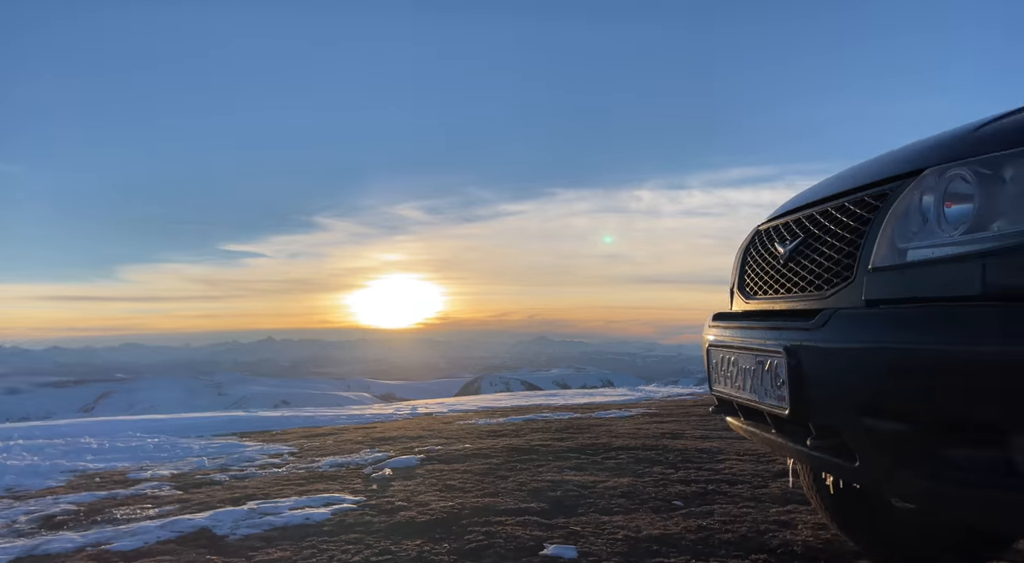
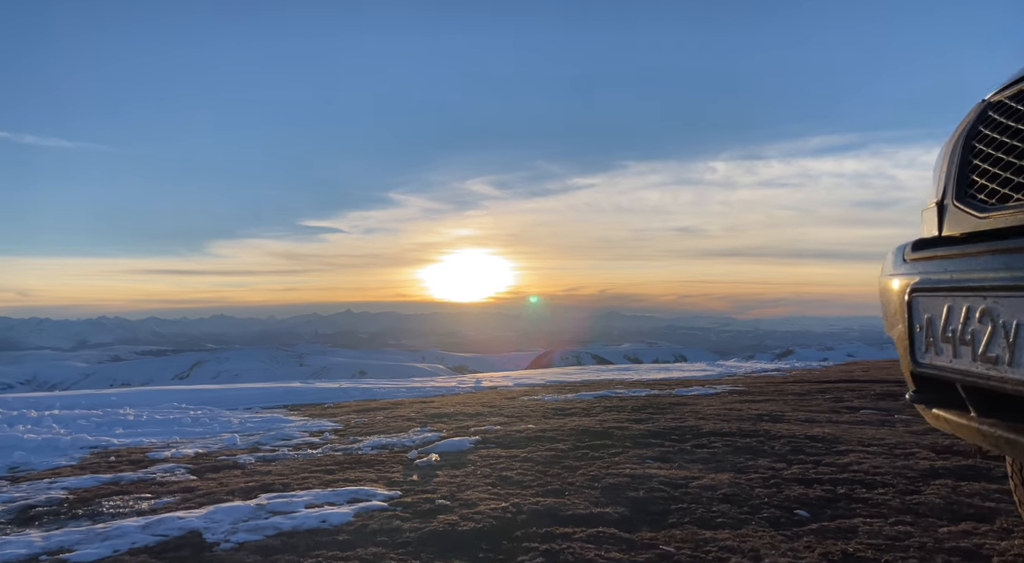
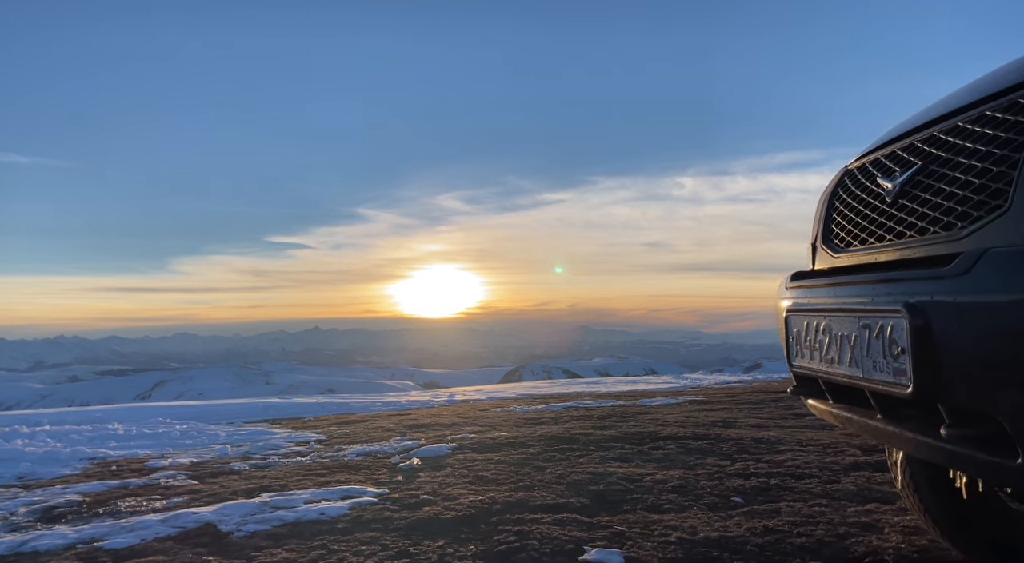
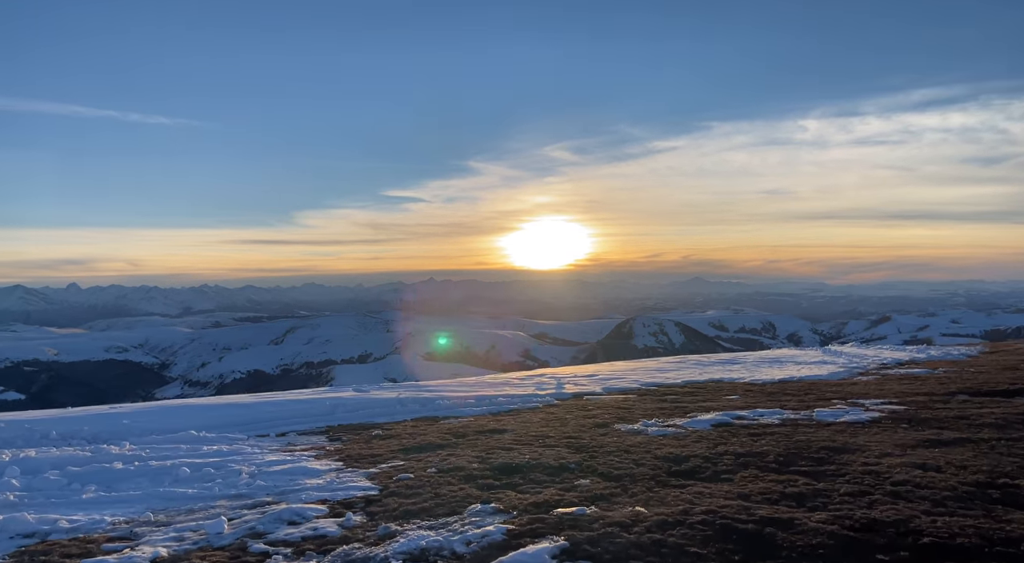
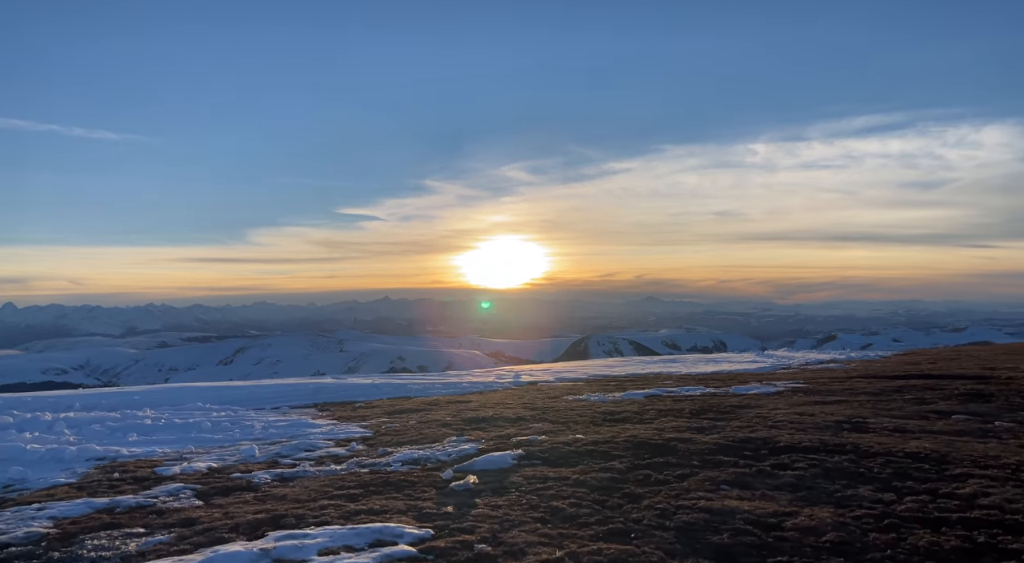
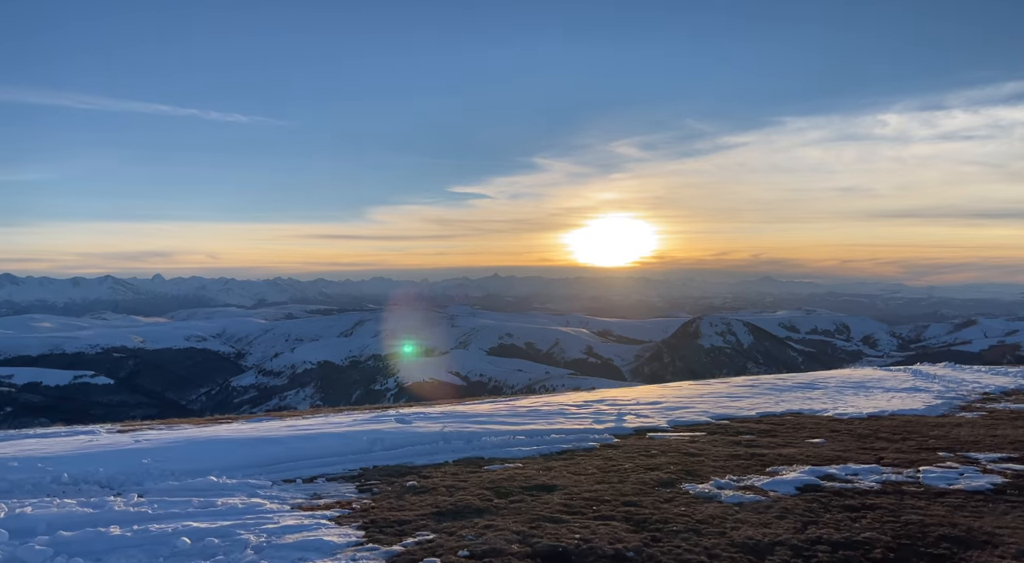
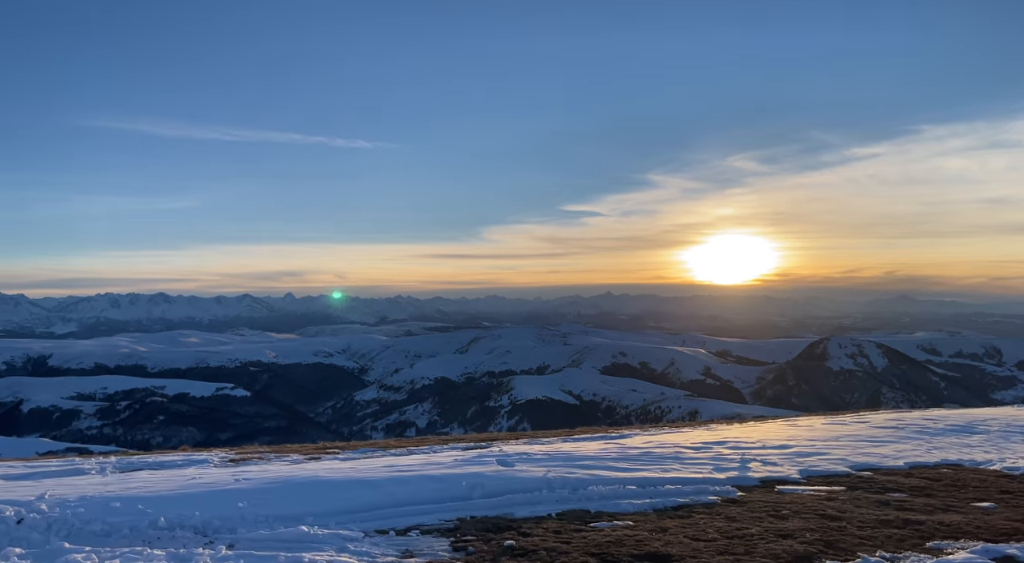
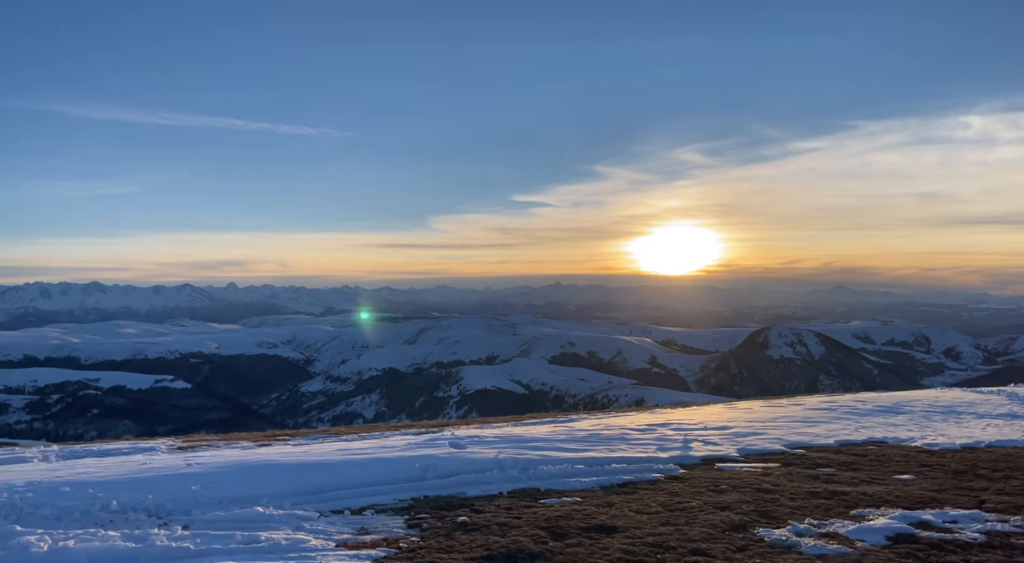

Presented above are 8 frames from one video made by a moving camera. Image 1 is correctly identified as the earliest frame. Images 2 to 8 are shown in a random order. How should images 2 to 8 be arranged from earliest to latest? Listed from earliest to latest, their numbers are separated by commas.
3, 2, 5, 4, 6, 8, 7
